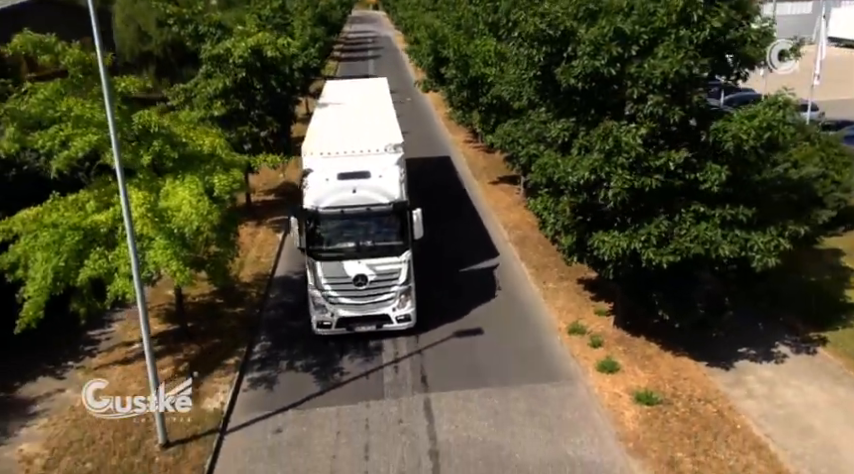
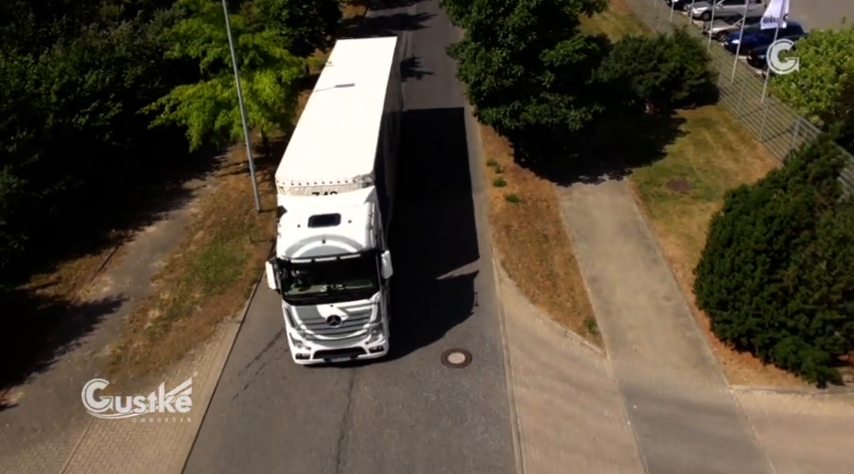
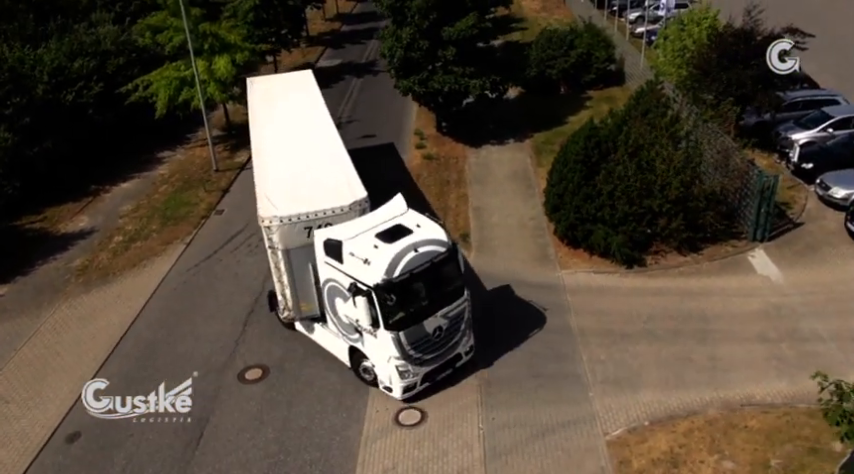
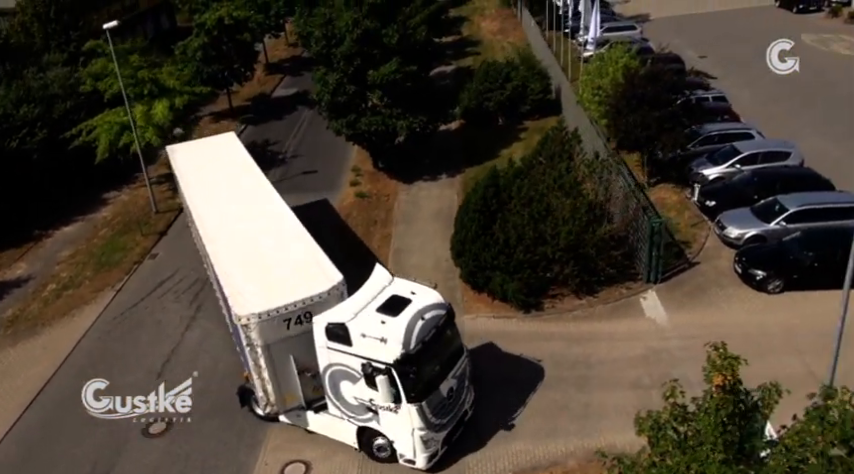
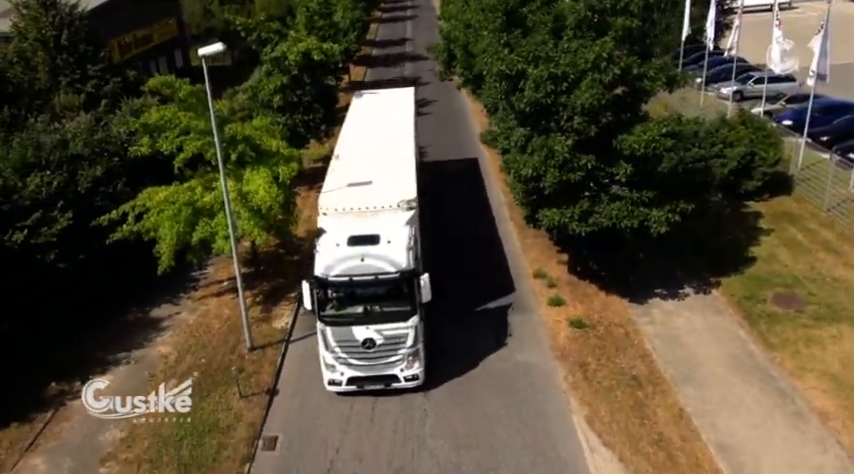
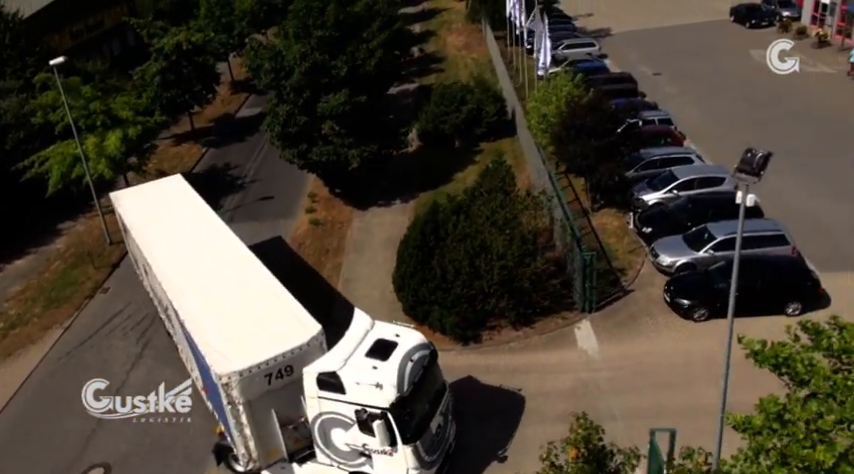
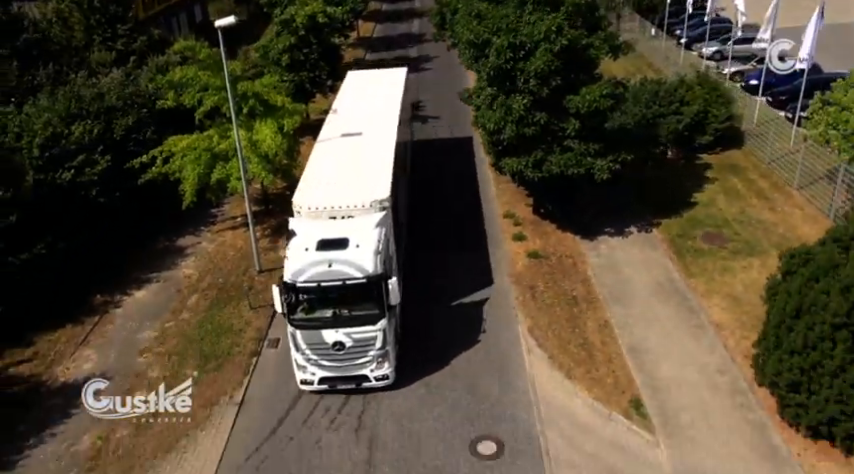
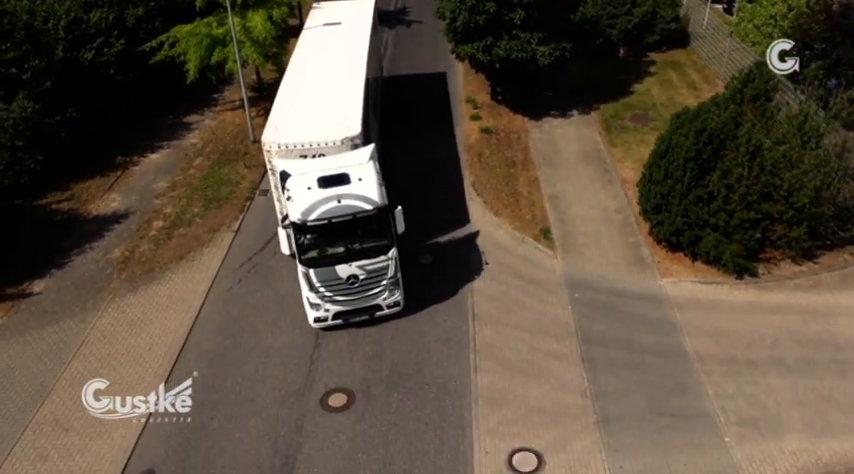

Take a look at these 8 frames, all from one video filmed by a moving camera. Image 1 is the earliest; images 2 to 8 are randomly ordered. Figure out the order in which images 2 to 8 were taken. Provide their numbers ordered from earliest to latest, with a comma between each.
5, 7, 2, 8, 3, 4, 6
